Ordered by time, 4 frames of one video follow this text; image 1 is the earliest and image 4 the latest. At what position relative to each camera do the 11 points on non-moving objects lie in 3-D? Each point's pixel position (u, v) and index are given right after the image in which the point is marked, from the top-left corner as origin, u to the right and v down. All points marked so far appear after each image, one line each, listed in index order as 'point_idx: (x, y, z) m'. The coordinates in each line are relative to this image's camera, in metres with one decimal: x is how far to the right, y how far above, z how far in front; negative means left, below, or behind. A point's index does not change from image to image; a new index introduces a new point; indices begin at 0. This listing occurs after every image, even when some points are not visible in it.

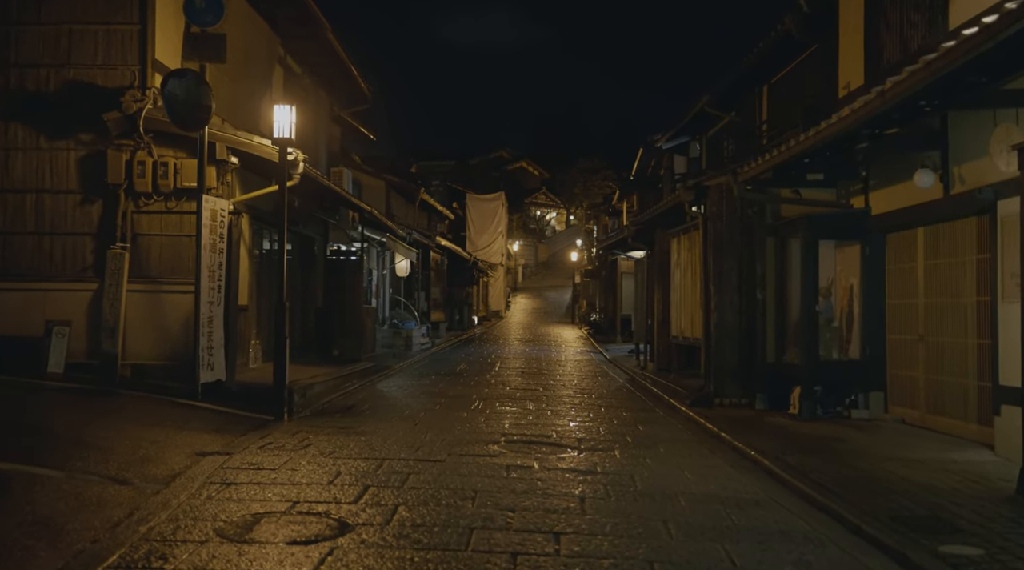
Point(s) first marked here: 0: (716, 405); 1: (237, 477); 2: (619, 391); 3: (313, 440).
0: (+3.3, -2.0, +14.7) m
1: (-2.5, -1.7, +8.1) m
2: (+2.0, -2.0, +17.1) m
3: (-2.3, -1.7, +10.2) m
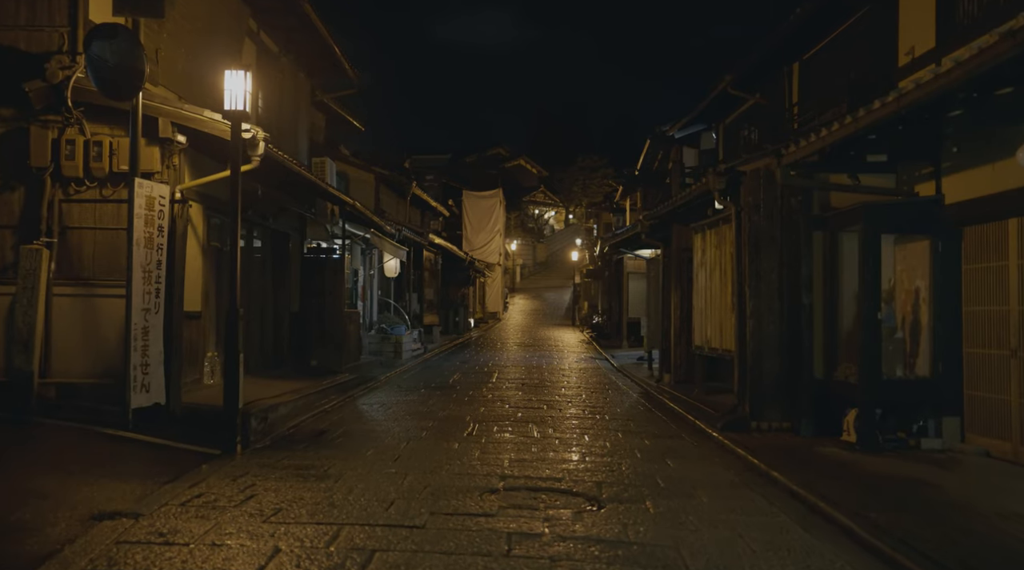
0: (+3.3, -2.0, +12.5) m
1: (-2.4, -1.8, +5.8) m
2: (+2.0, -2.0, +14.9) m
3: (-2.2, -1.8, +8.0) m
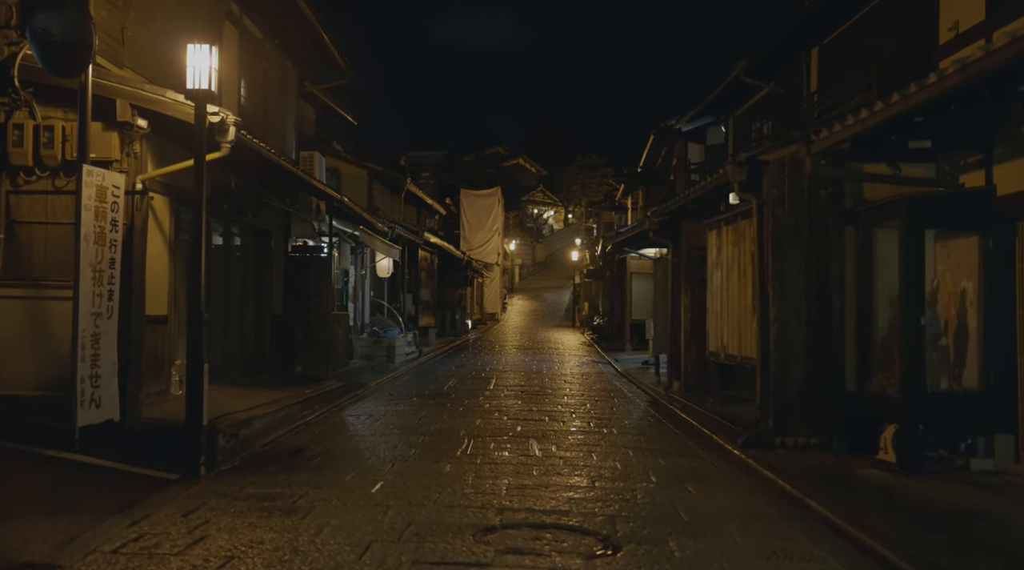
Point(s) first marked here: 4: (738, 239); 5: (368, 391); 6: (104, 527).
0: (+3.3, -2.0, +11.3) m
1: (-2.4, -1.8, +4.6) m
2: (+2.0, -2.1, +13.6) m
3: (-2.2, -1.8, +6.7) m
4: (+3.3, +0.7, +13.1) m
5: (-2.8, -2.0, +17.5) m
6: (-3.0, -1.8, +6.7) m
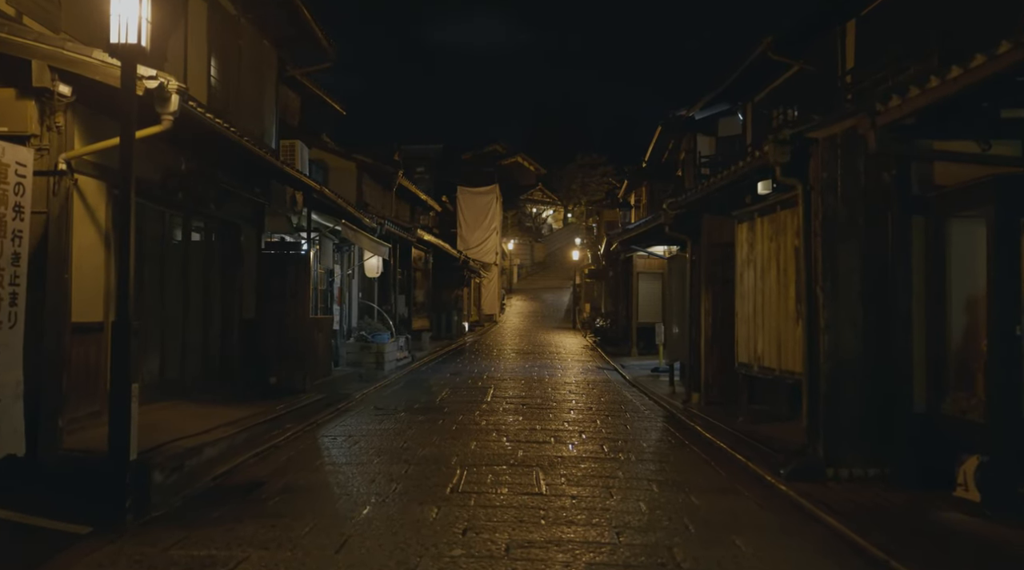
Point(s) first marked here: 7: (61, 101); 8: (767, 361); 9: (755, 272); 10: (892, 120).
0: (+3.3, -2.0, +9.4) m
1: (-2.4, -1.8, +2.7) m
2: (+2.0, -2.1, +11.8) m
3: (-2.2, -1.8, +4.9) m
4: (+3.3, +0.6, +11.3) m
5: (-2.8, -2.1, +15.6) m
6: (-3.0, -1.8, +4.8) m
7: (-4.4, +1.8, +8.7) m
8: (+3.2, -1.0, +11.4) m
9: (+3.2, +0.2, +12.0) m
10: (+3.7, +1.6, +8.8) m
